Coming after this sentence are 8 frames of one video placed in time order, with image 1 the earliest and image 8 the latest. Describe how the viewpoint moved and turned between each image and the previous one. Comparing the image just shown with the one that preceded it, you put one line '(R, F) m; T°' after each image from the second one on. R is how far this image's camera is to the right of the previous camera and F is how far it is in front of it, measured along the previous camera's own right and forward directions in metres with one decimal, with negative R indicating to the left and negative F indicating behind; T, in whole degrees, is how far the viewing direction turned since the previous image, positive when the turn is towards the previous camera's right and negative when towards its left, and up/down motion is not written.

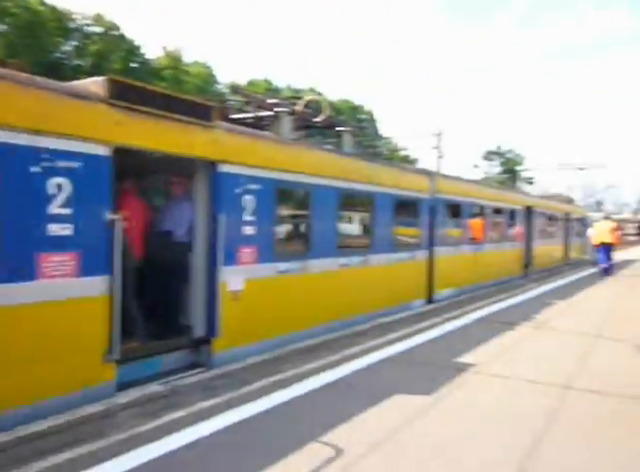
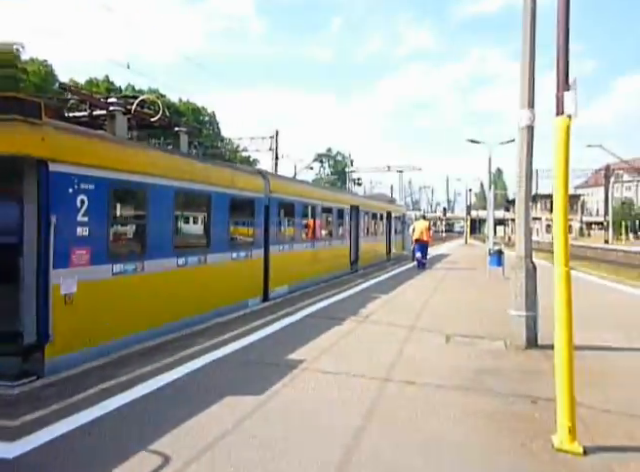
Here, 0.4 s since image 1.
(0.0, -0.1) m; +16°
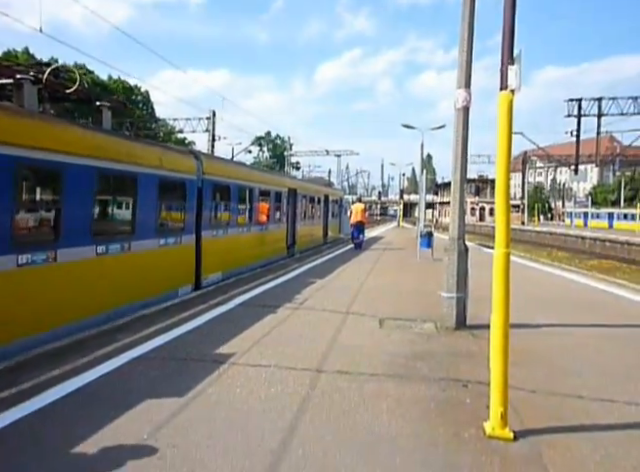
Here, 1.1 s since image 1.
(0.0, +0.2) m; +6°
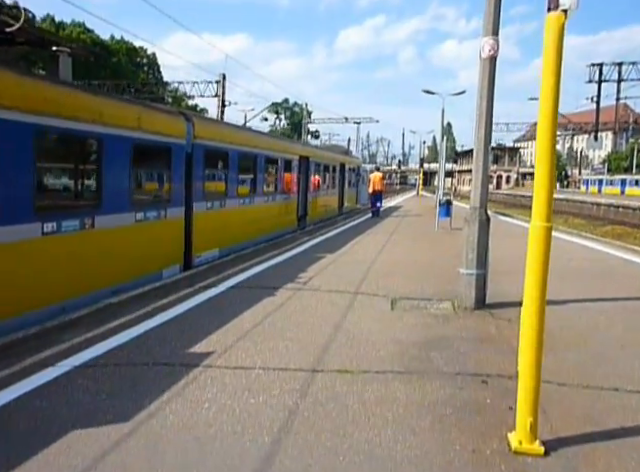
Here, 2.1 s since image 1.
(+0.2, +0.8) m; -2°
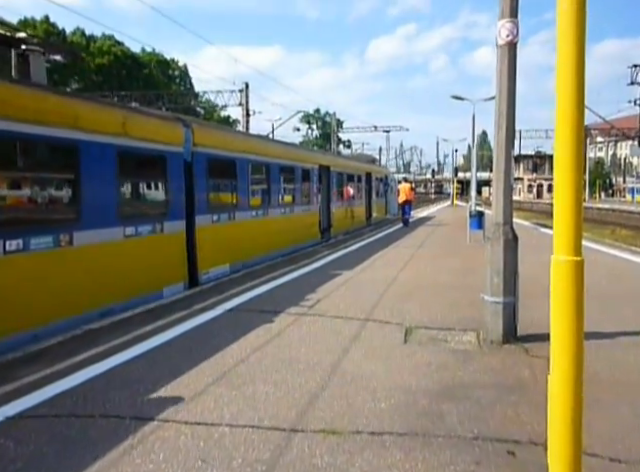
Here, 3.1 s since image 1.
(+0.4, +1.0) m; -3°
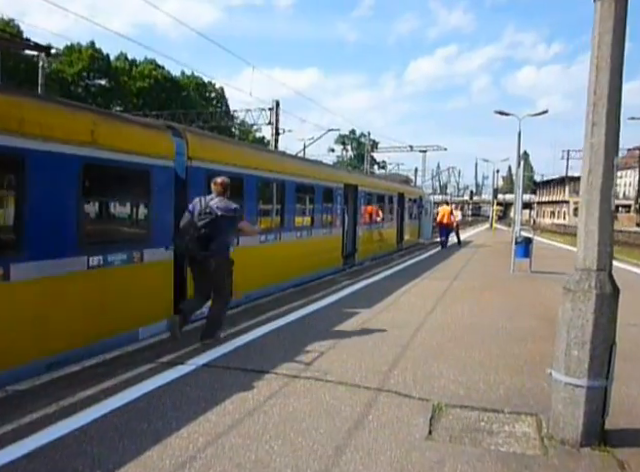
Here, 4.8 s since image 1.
(+0.4, +1.9) m; -4°
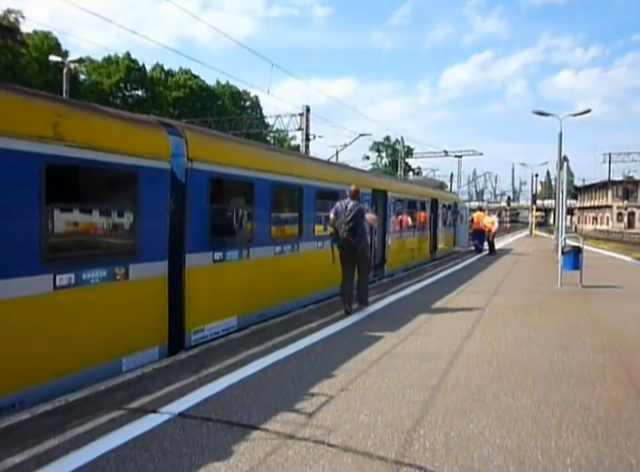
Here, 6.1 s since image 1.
(+0.2, +1.3) m; -3°
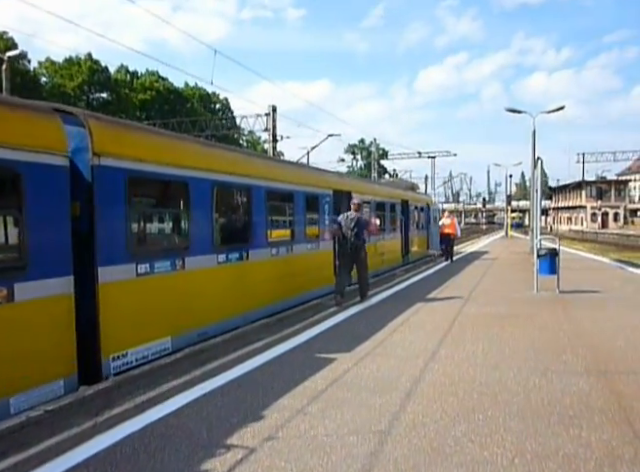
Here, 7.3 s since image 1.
(+0.5, +1.1) m; +2°
